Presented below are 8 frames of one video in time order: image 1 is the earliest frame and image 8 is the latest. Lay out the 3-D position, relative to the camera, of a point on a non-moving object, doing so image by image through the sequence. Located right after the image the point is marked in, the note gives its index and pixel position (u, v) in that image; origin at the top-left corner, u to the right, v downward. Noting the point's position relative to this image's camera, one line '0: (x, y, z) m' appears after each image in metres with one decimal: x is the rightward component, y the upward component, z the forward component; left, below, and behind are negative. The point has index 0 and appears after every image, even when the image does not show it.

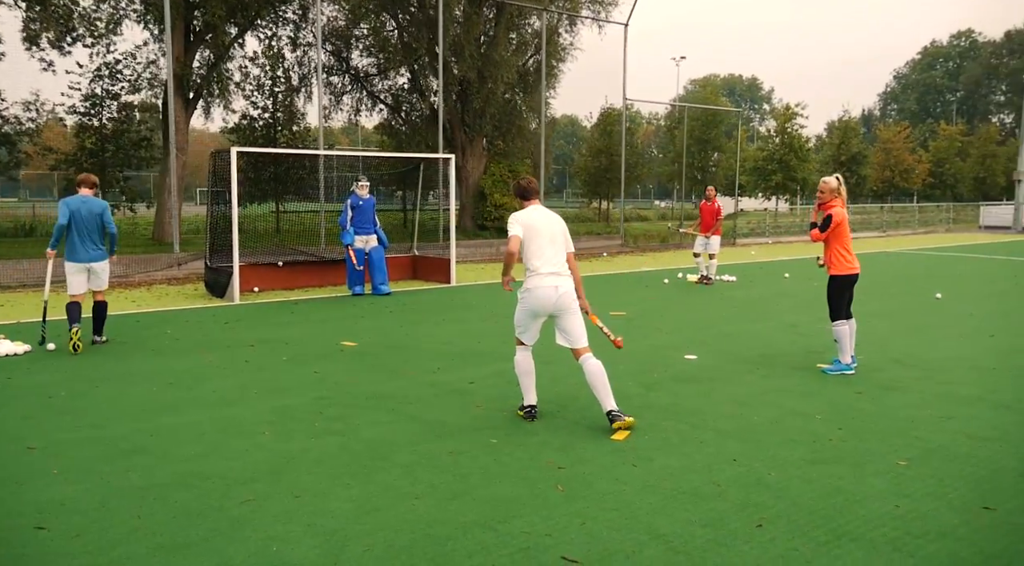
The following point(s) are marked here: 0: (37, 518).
0: (-2.2, -1.1, +3.4) m
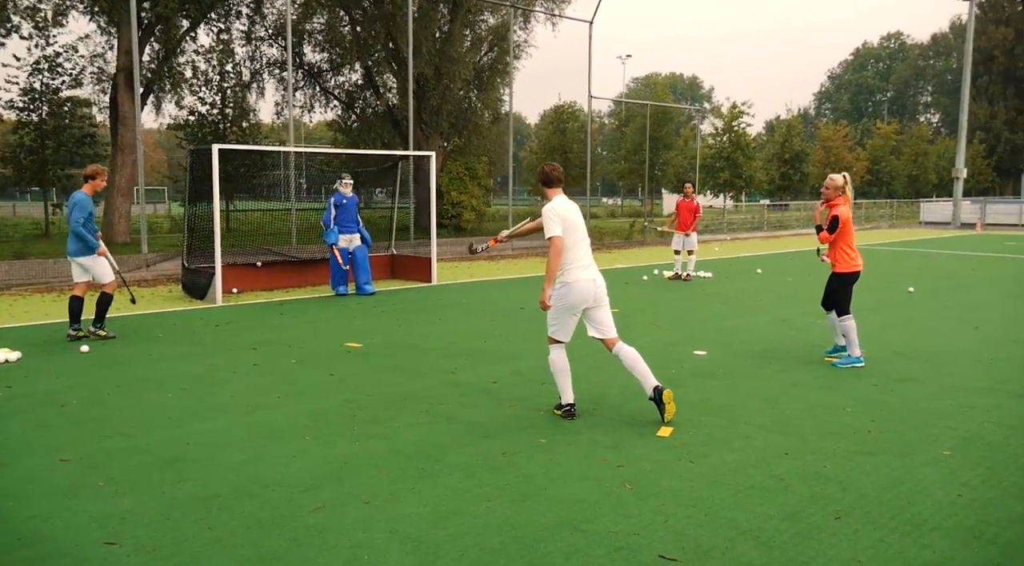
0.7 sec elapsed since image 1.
0: (-1.8, -1.1, +3.2) m
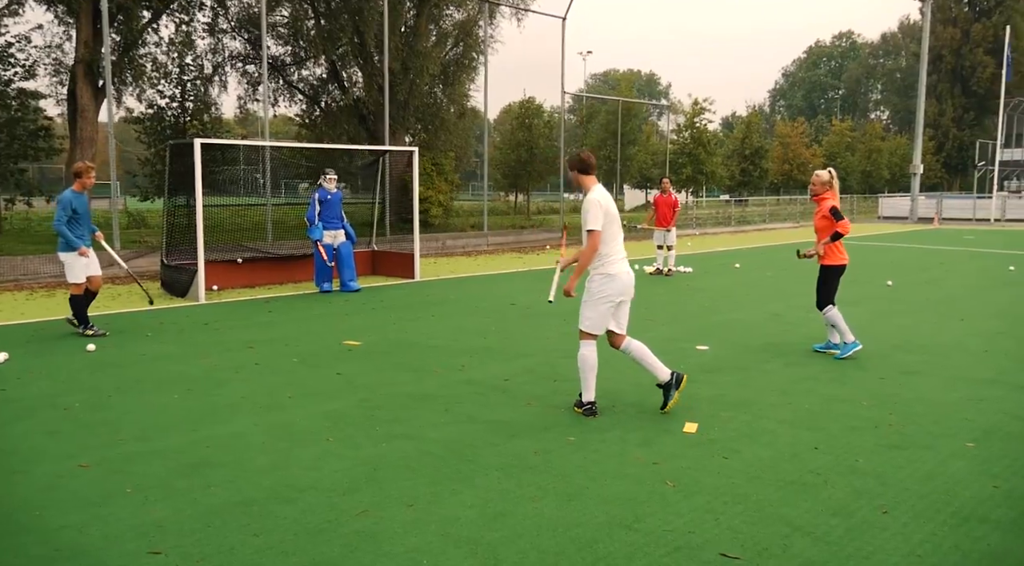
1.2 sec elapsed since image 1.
0: (-1.6, -1.1, +3.1) m
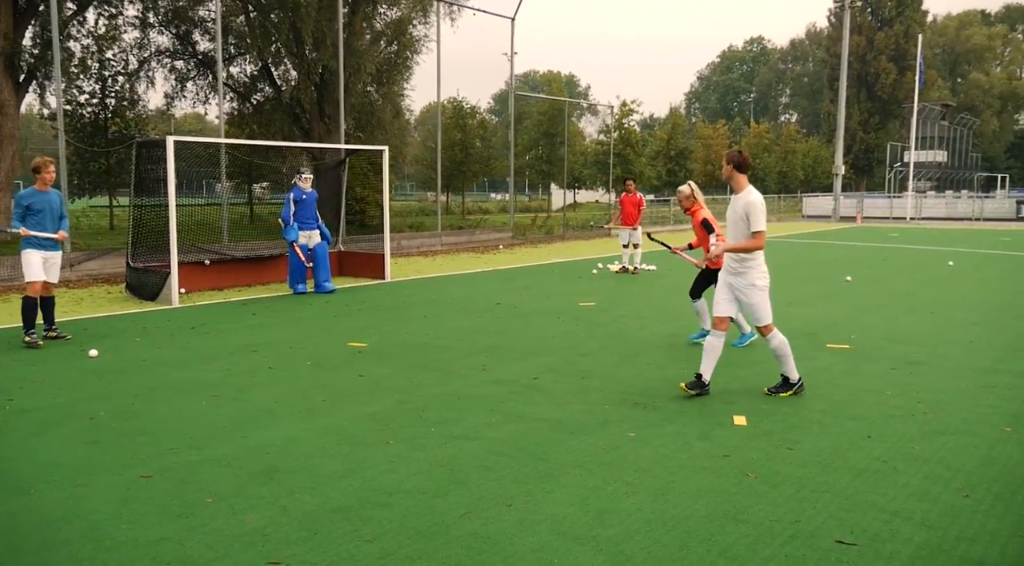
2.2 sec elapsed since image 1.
0: (-1.1, -1.1, +3.0) m
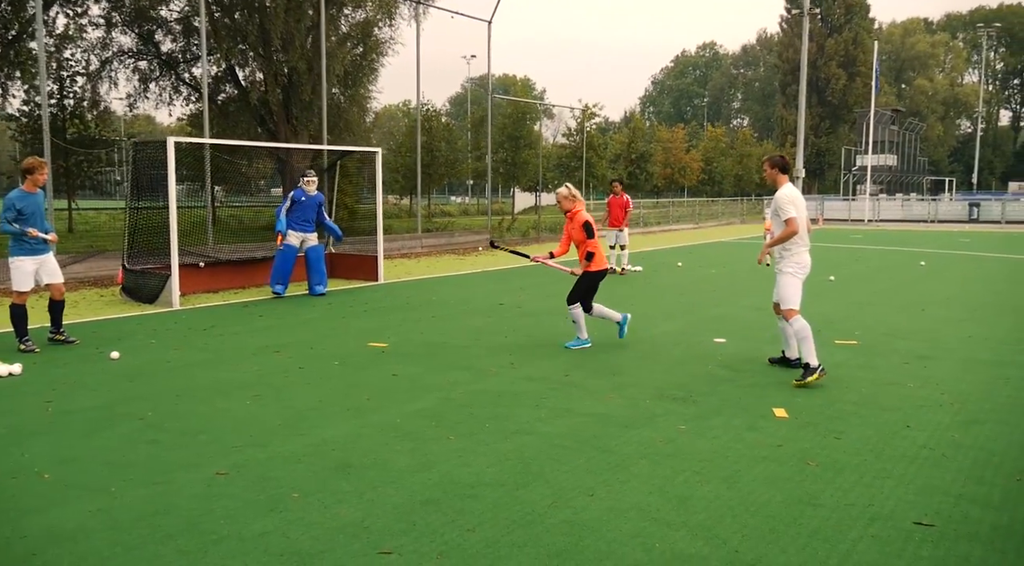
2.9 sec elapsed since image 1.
0: (-0.6, -1.1, +3.0) m
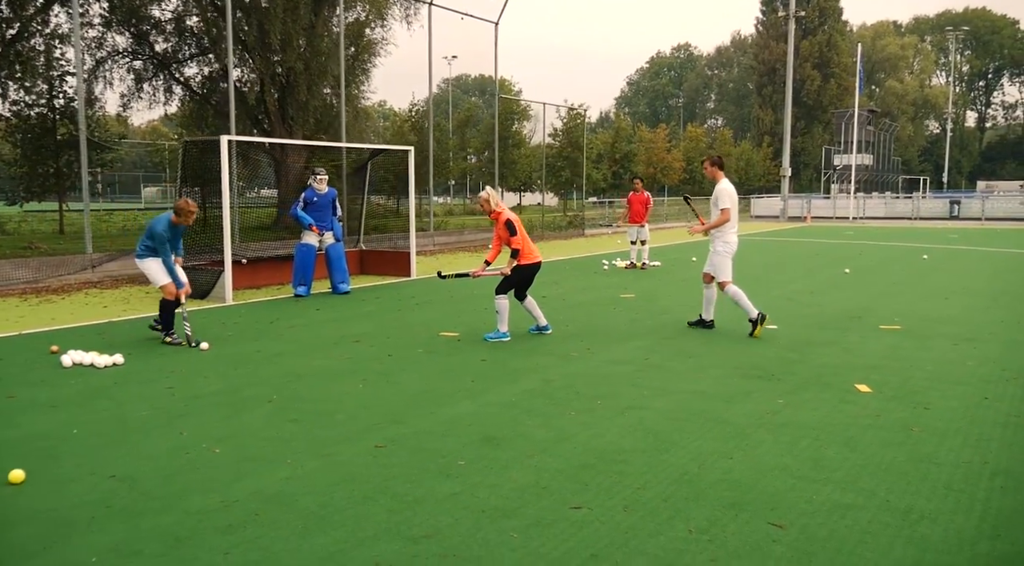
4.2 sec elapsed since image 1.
0: (+0.2, -1.0, +3.4) m
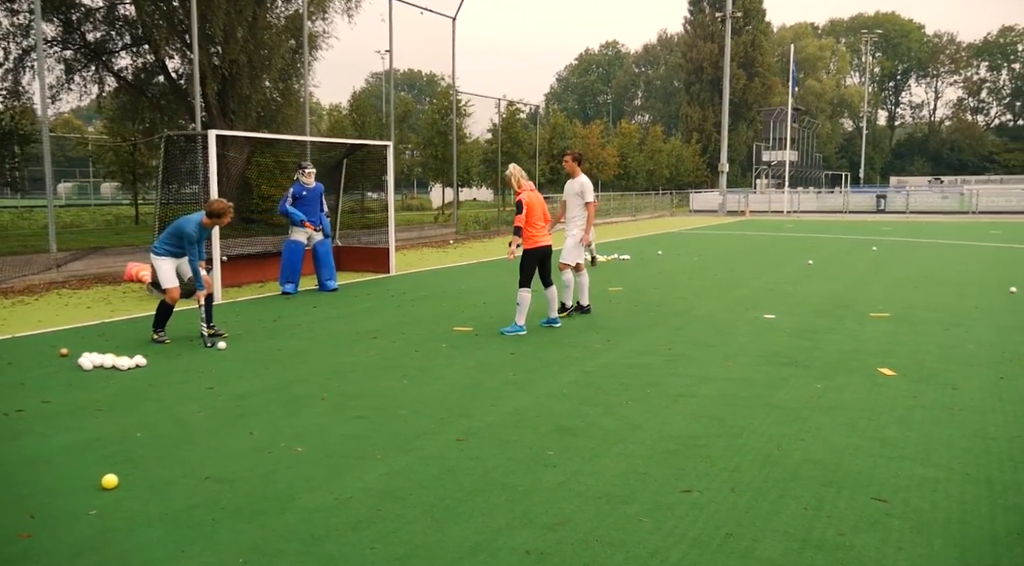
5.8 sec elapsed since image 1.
0: (+0.7, -1.0, +3.5) m
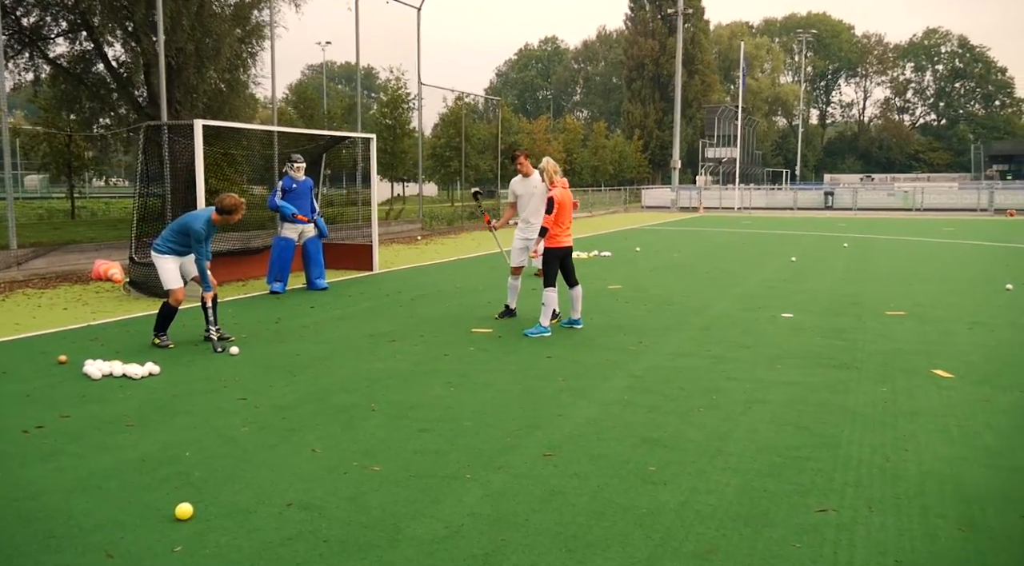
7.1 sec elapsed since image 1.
0: (+1.2, -1.0, +3.3) m
